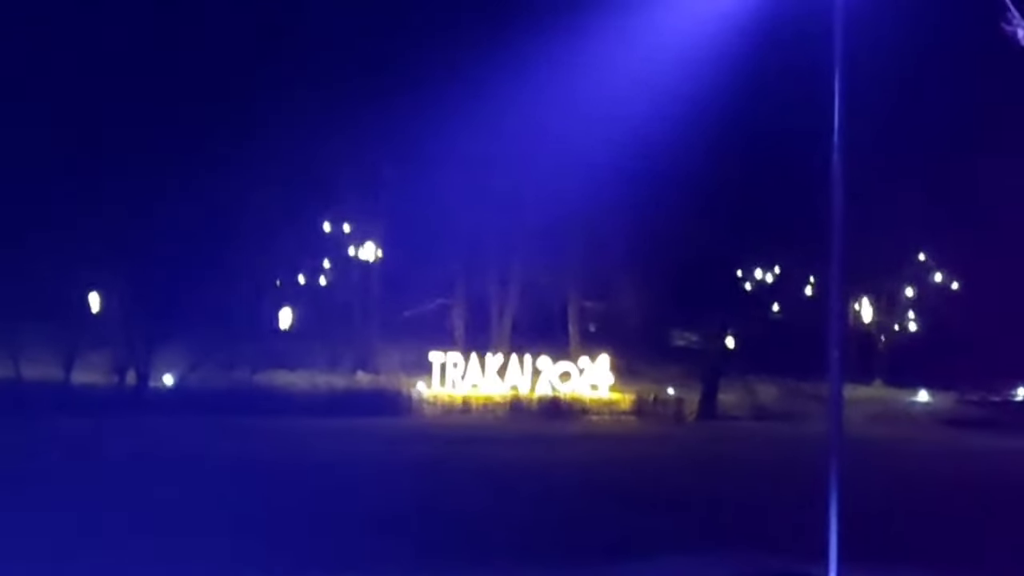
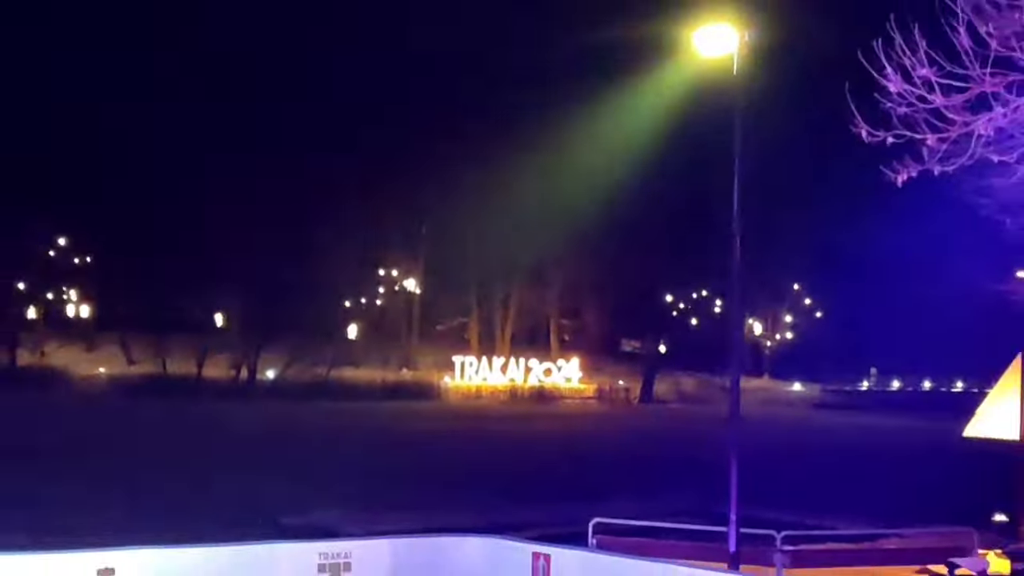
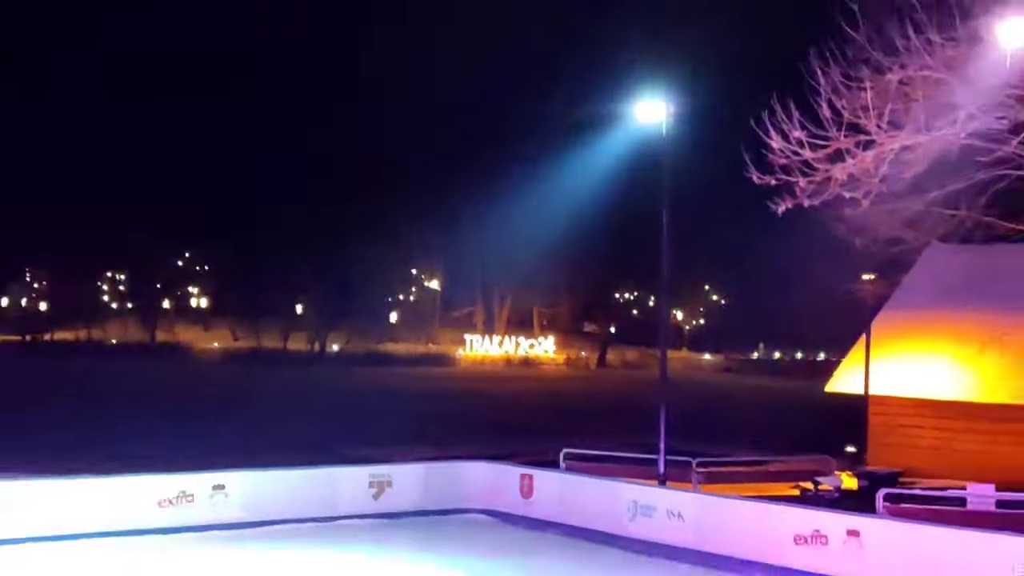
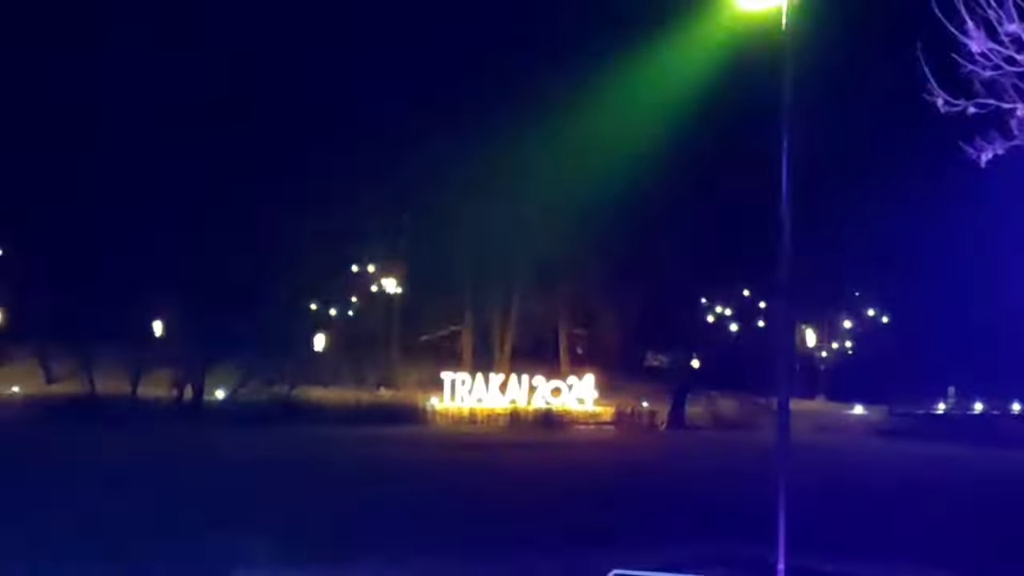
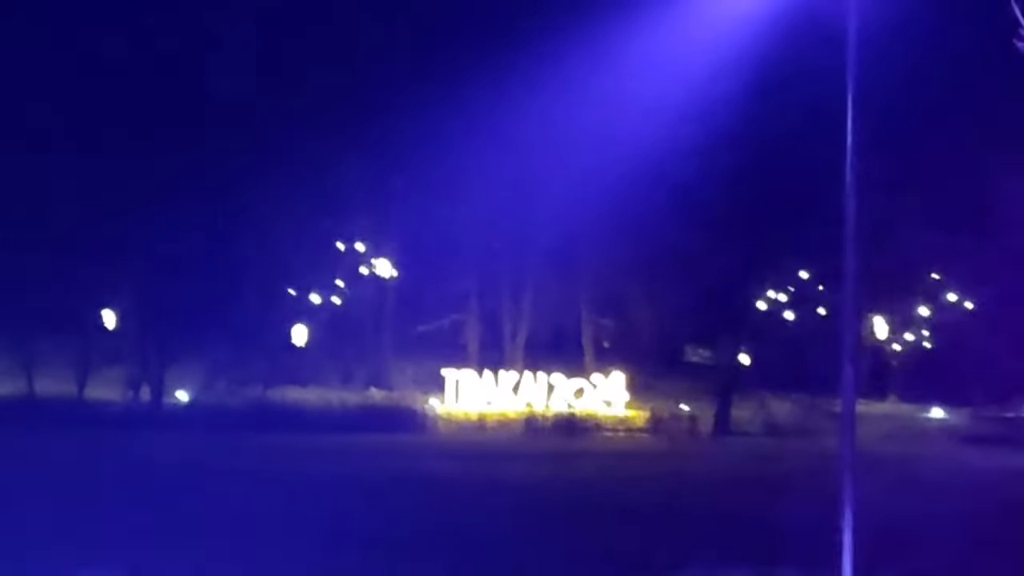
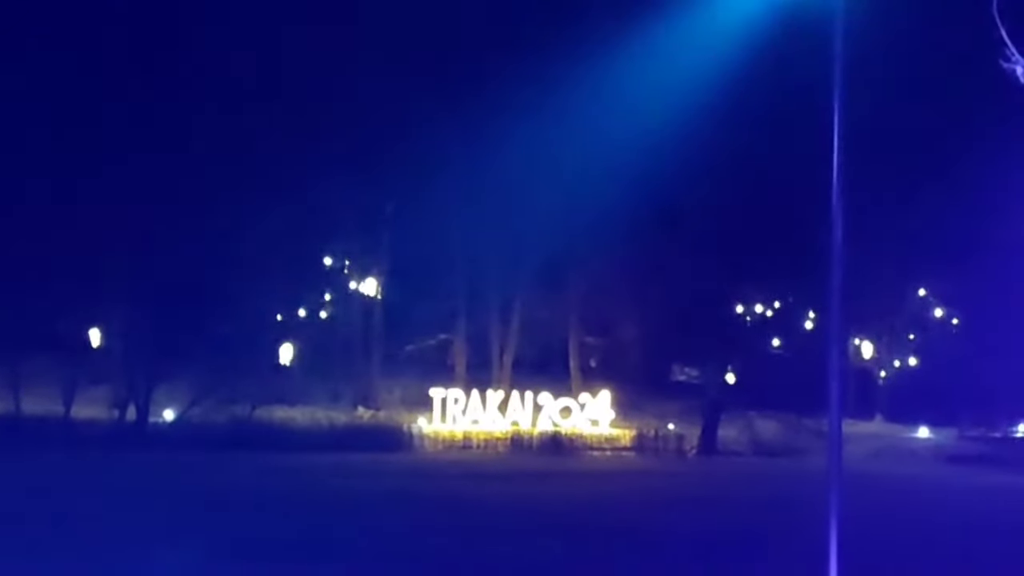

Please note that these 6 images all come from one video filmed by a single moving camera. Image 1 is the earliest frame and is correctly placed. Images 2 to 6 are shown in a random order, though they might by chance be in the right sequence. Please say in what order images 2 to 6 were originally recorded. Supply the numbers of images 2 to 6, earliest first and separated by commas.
5, 6, 4, 2, 3
